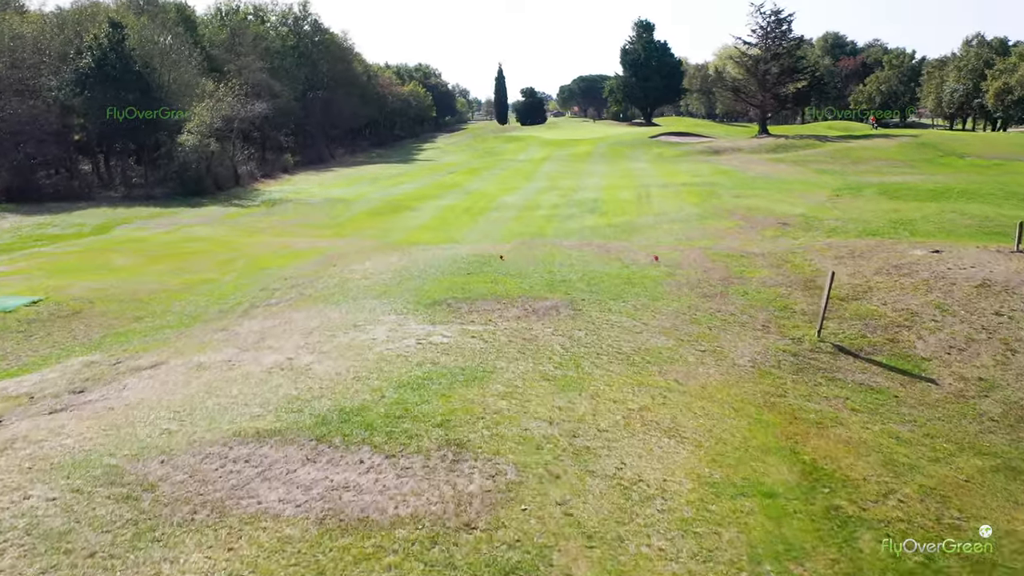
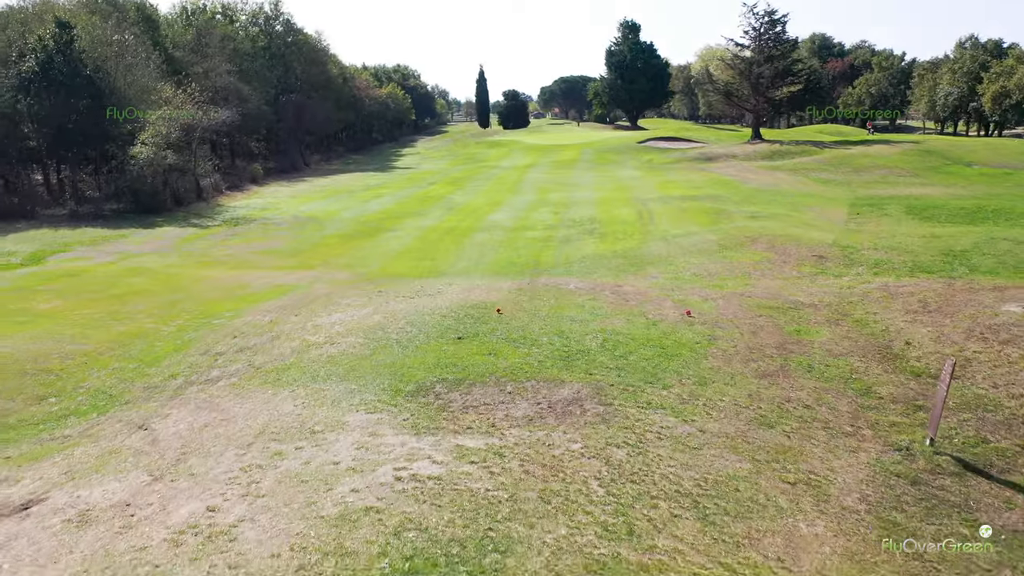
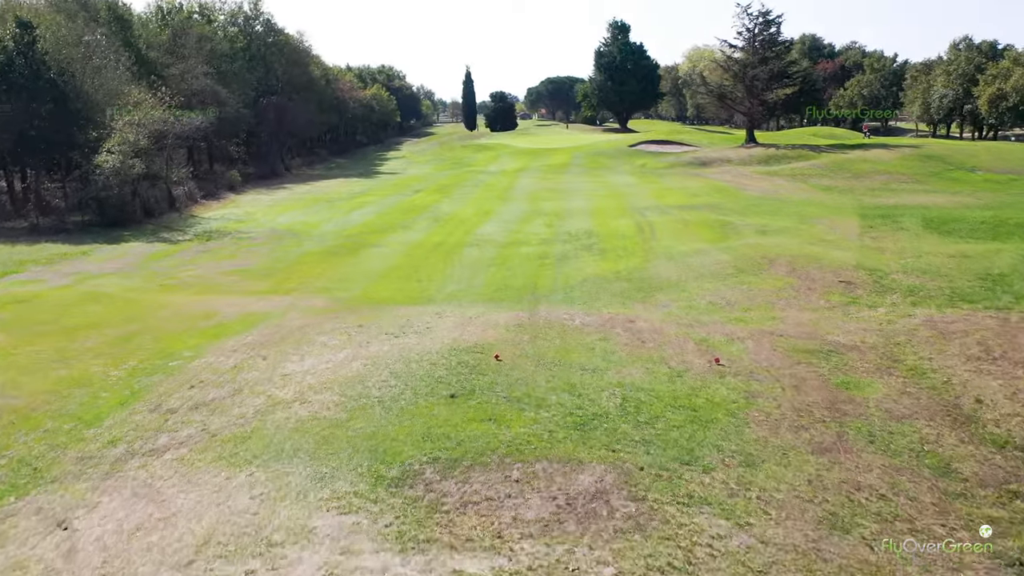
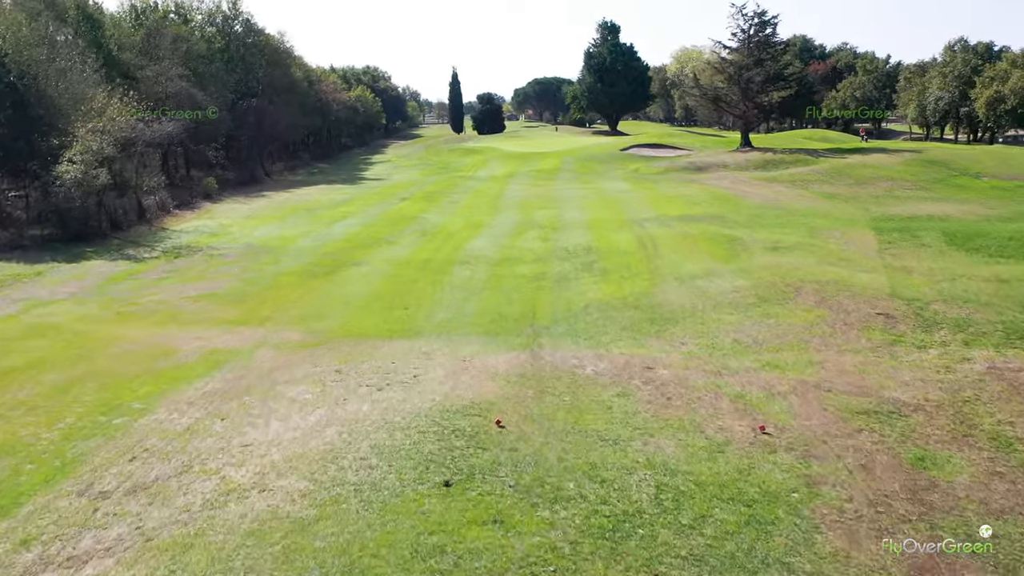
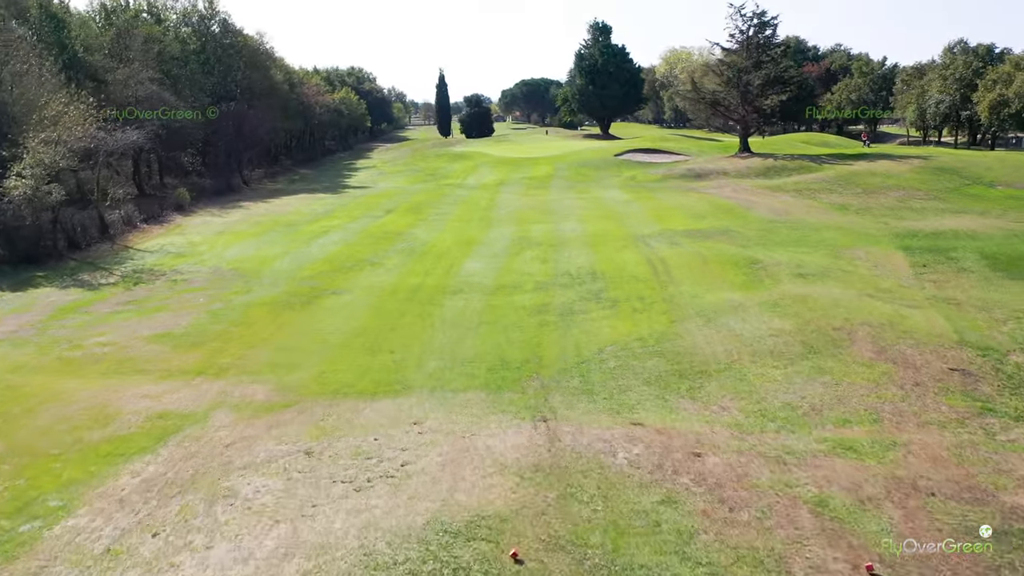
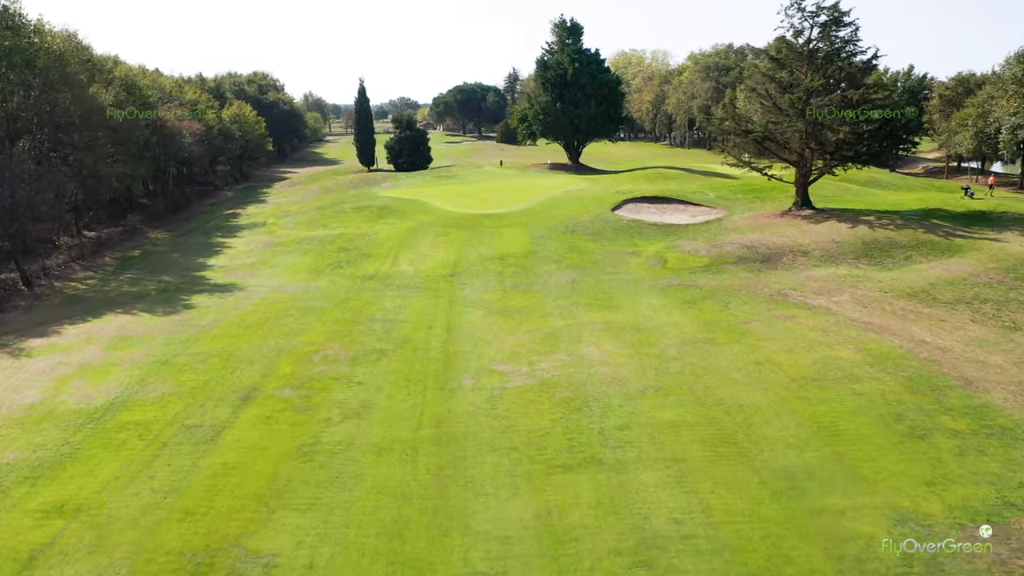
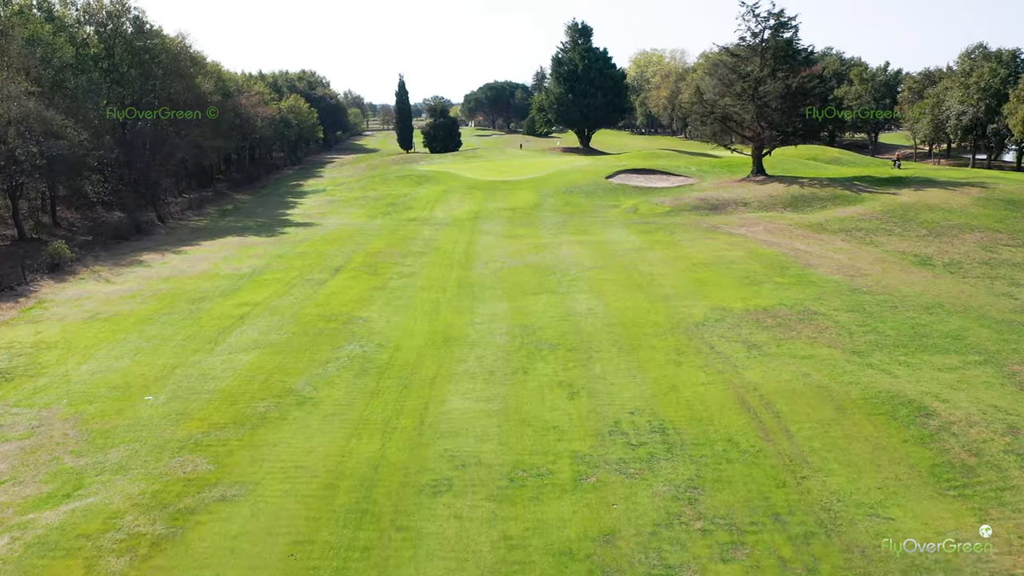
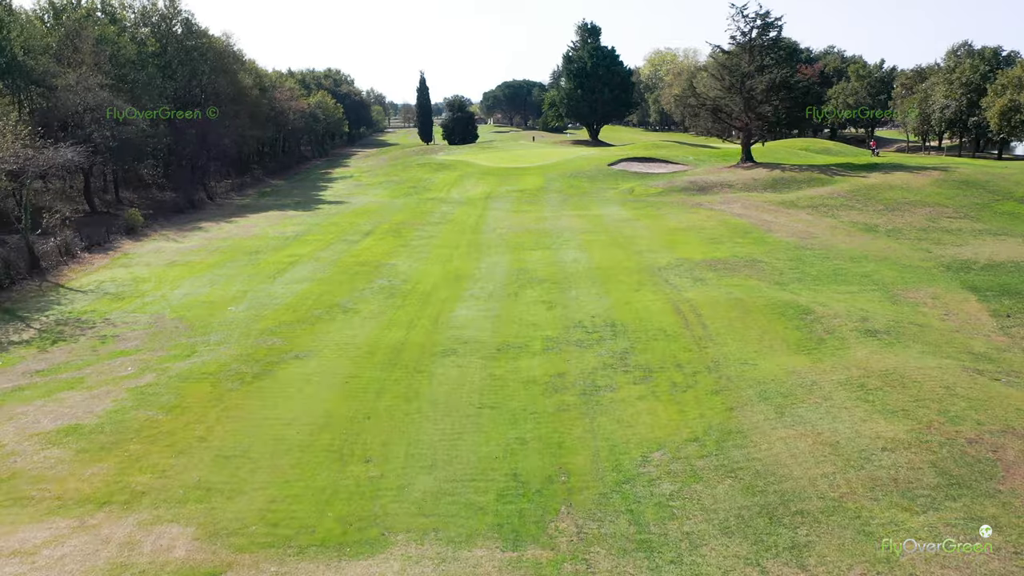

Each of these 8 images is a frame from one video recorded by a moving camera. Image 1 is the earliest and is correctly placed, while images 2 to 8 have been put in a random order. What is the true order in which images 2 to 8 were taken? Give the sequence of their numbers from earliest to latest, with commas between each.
2, 3, 4, 5, 8, 7, 6
